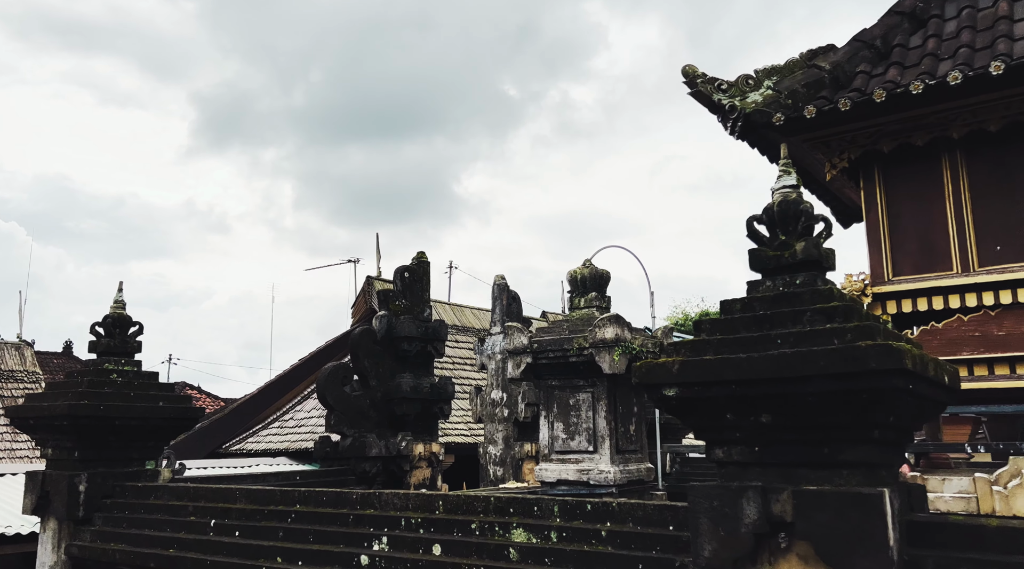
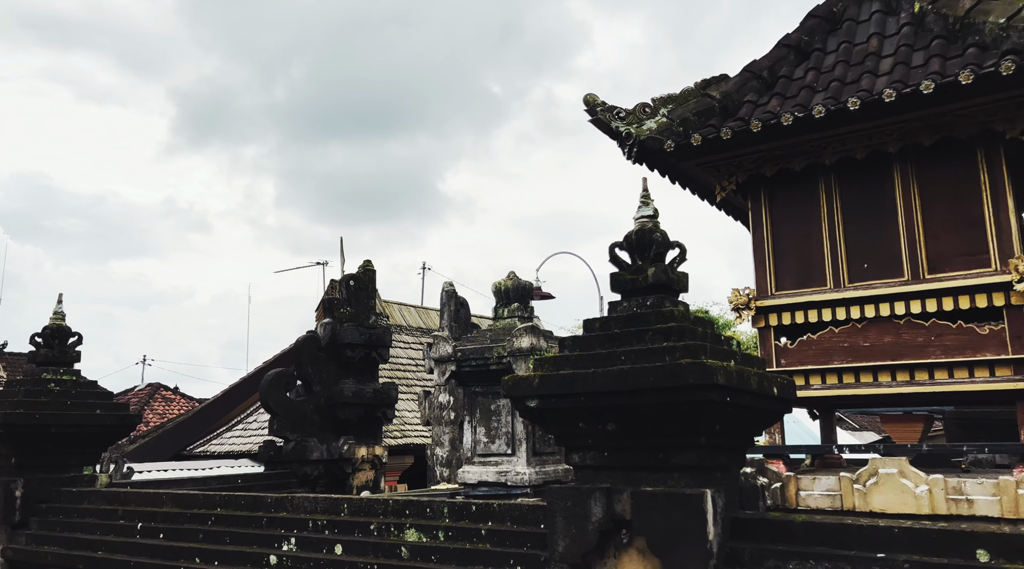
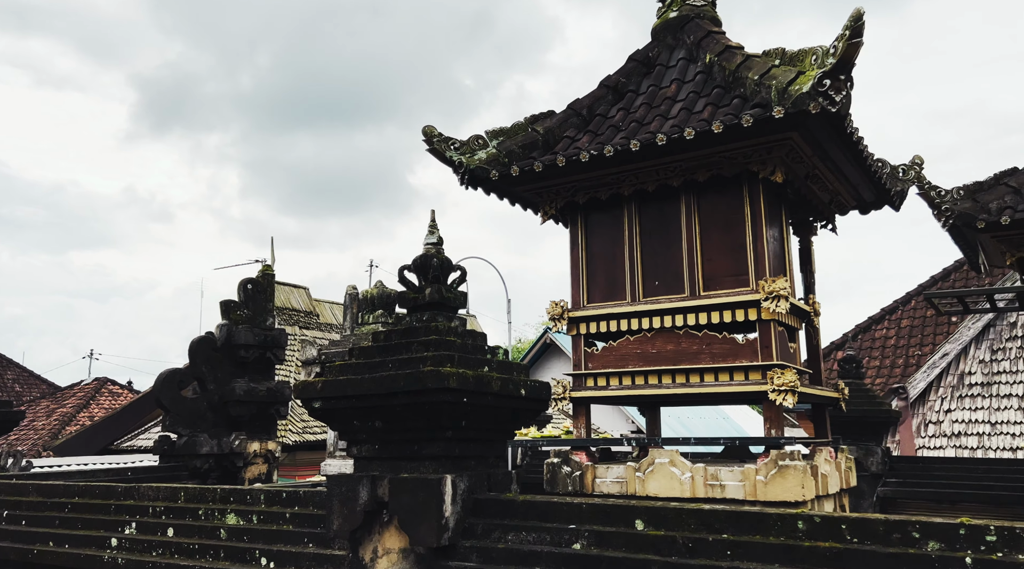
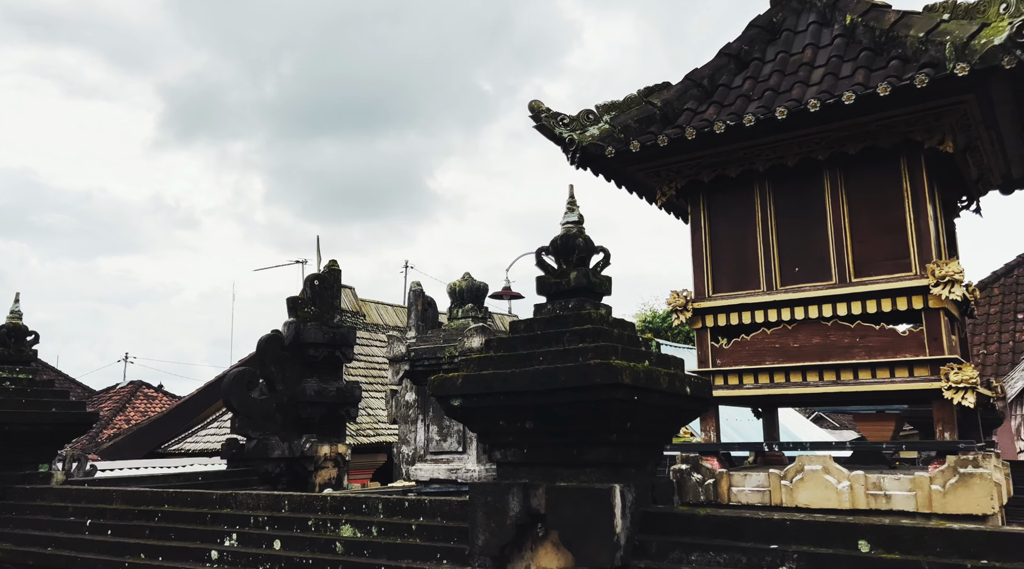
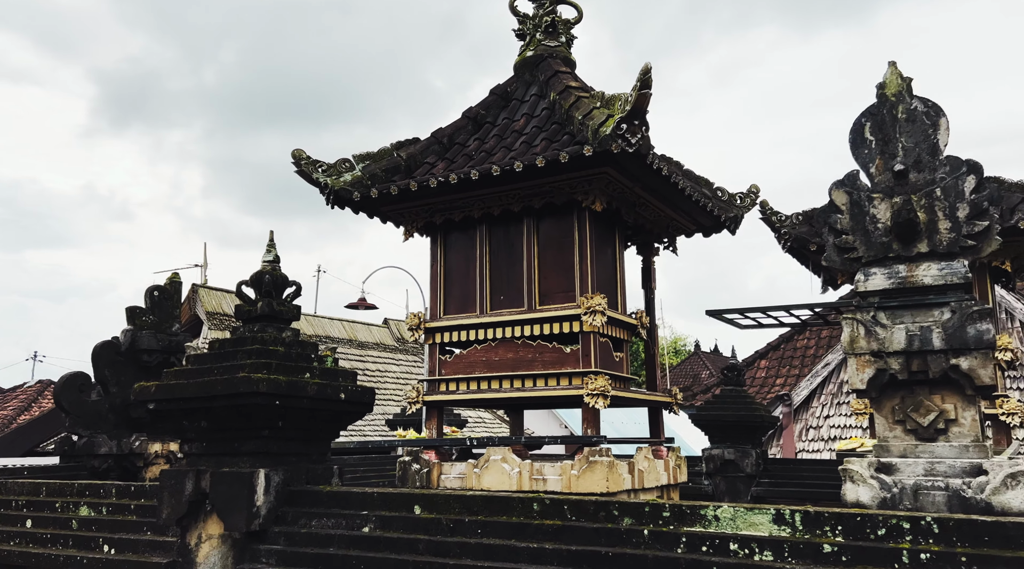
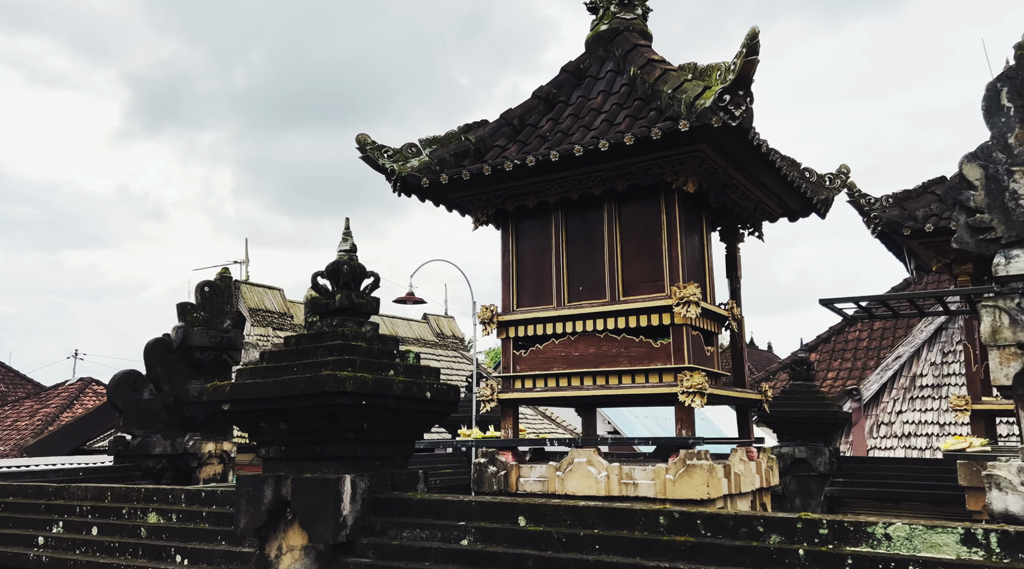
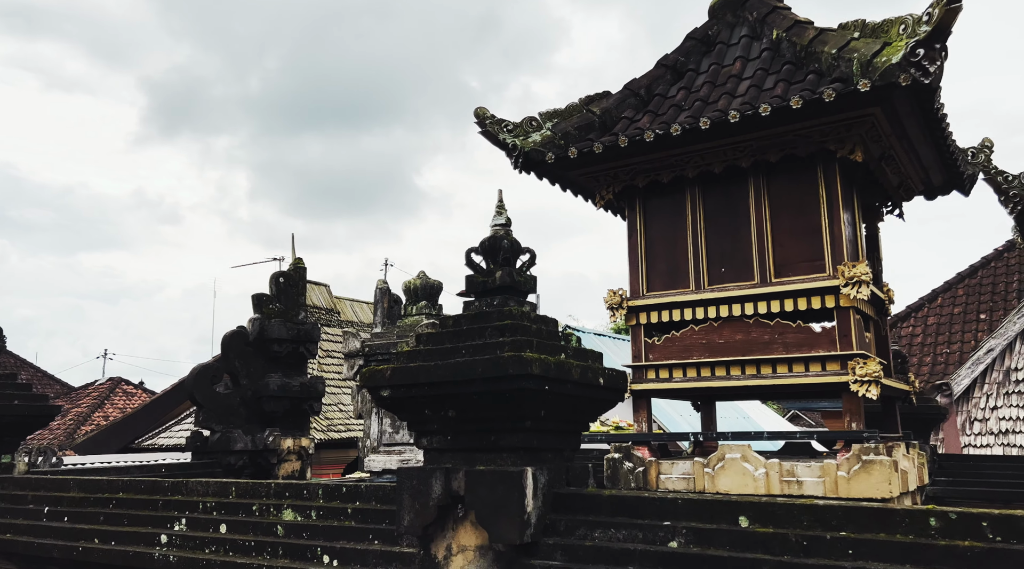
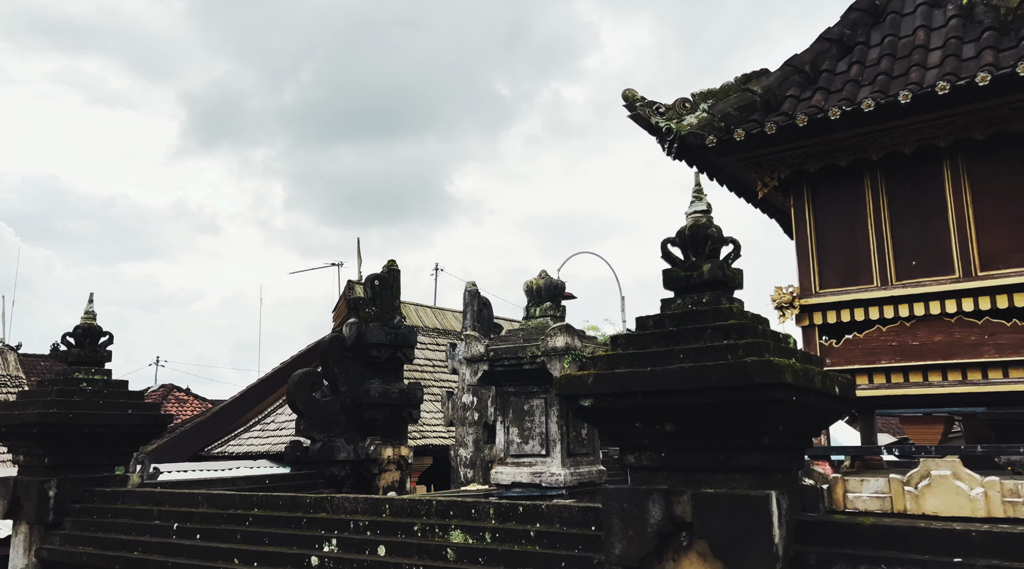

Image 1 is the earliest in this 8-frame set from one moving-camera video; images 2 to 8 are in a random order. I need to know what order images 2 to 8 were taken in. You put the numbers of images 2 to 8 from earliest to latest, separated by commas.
8, 2, 4, 7, 3, 6, 5
